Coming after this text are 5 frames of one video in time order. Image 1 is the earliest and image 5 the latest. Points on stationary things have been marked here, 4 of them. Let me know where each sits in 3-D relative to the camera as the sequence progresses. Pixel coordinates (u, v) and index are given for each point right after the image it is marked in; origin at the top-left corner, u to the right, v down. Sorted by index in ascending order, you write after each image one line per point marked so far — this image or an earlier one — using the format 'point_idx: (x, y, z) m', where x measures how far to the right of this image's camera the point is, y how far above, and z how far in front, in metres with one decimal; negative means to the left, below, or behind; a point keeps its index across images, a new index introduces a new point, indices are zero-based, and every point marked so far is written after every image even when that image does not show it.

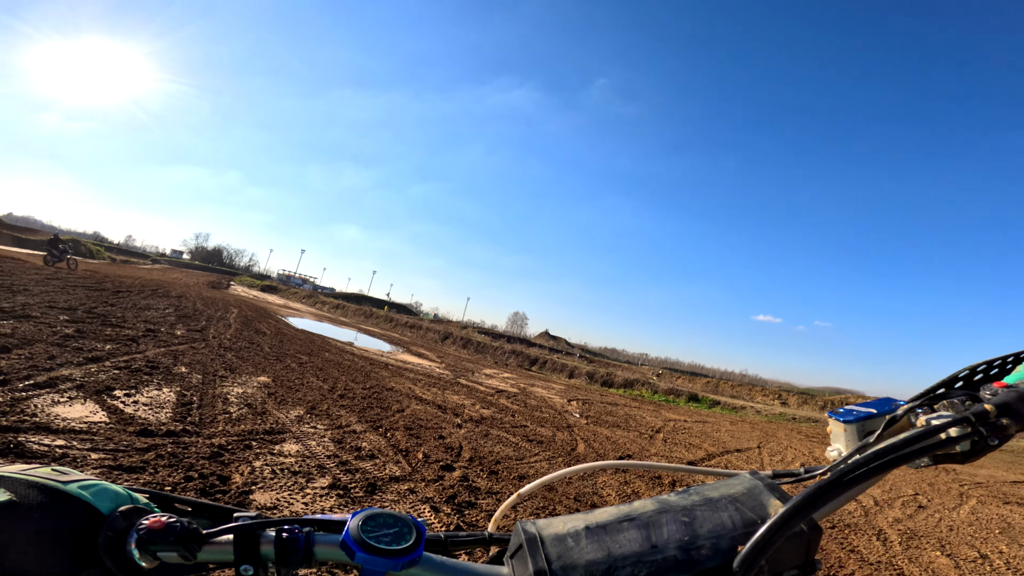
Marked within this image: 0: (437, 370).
0: (-2.7, -2.9, +17.3) m
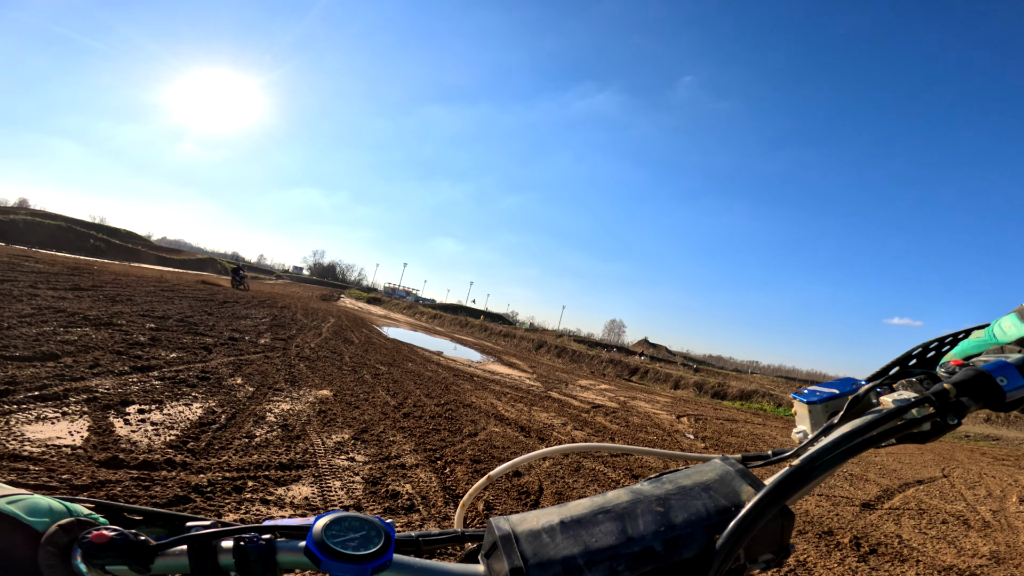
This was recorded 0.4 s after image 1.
0: (+0.6, -3.0, +16.0) m
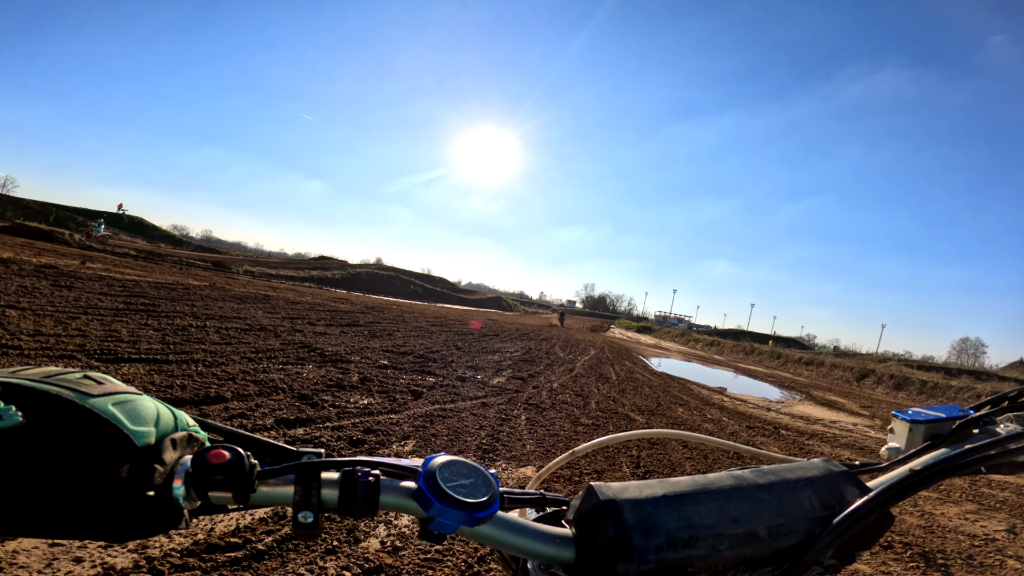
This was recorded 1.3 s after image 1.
0: (+7.8, -3.1, +10.3) m
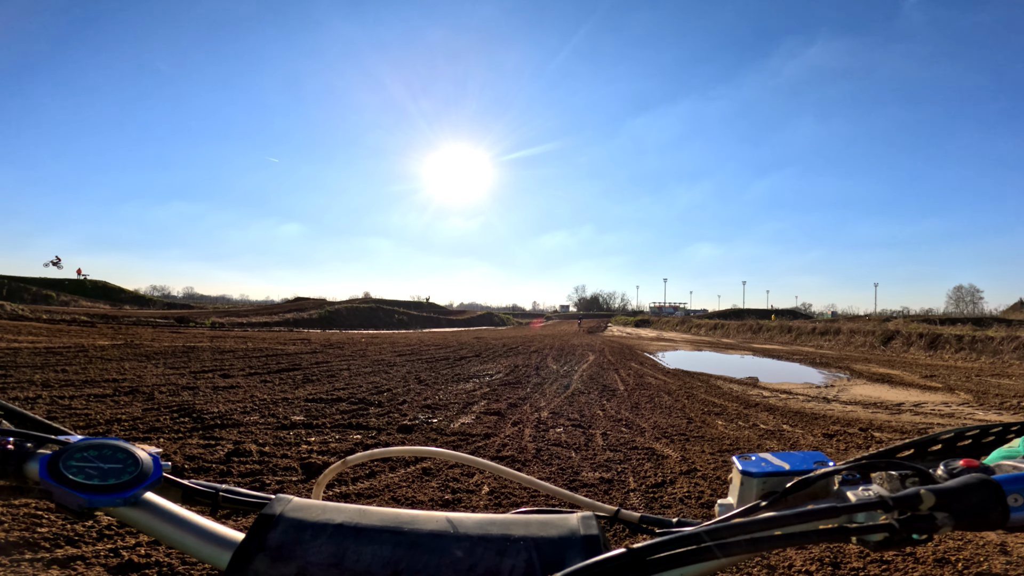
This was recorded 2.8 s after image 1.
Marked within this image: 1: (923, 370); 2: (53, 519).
0: (+7.6, -2.0, +8.0) m
1: (+10.7, -2.2, +12.6) m
2: (-3.1, -1.4, +3.3) m
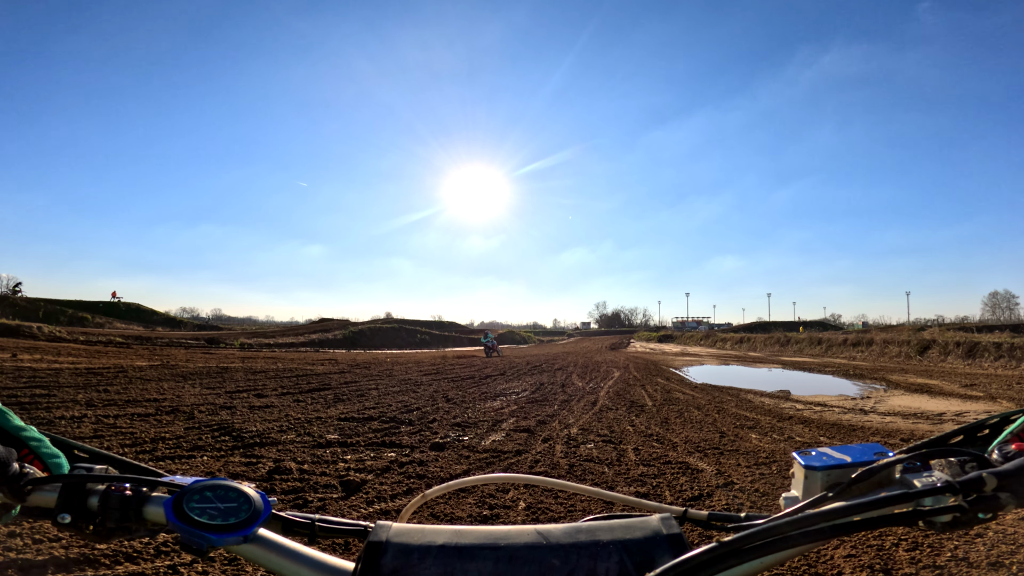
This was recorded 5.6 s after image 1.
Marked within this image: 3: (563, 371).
0: (+8.0, -2.1, +7.7) m
1: (+11.4, -2.3, +12.1) m
2: (-2.8, -1.6, +3.5) m
3: (+1.9, -3.0, +17.8) m
